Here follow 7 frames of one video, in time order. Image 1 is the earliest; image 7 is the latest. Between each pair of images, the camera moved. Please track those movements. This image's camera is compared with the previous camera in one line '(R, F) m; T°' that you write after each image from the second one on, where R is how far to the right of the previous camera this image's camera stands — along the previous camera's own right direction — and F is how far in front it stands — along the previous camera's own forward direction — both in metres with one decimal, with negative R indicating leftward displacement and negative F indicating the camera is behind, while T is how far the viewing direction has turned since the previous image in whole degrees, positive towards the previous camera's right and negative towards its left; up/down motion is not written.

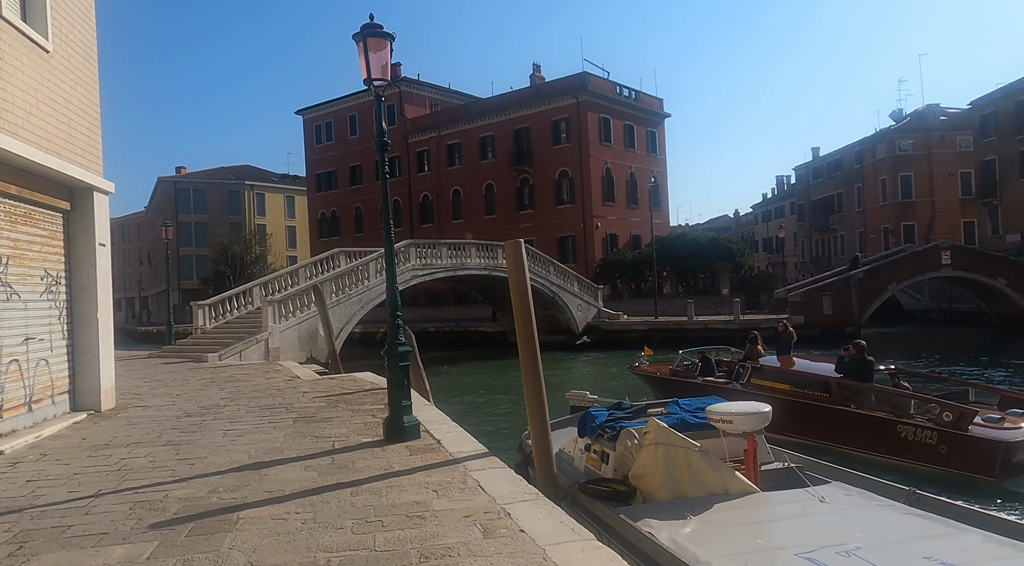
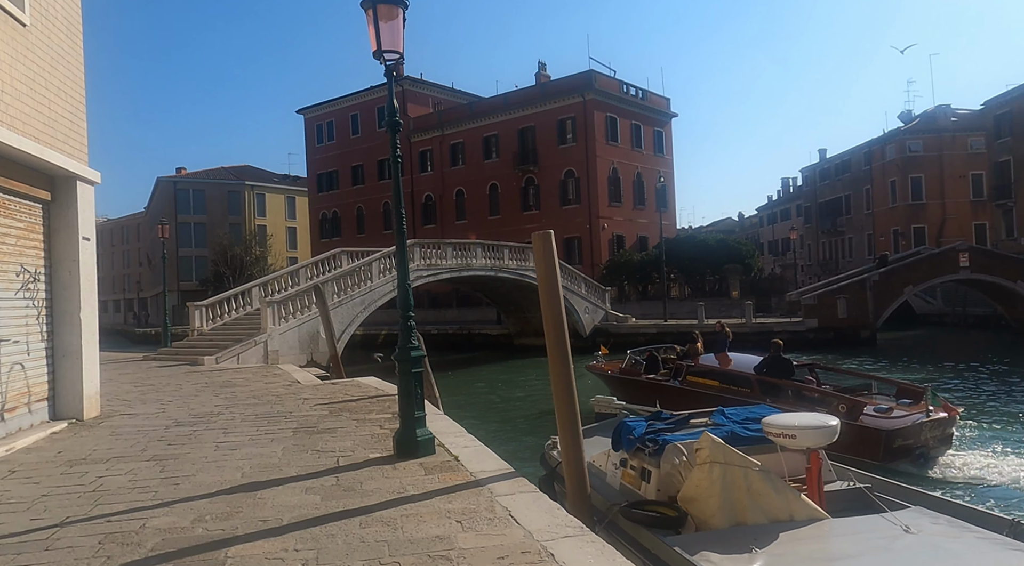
(-0.2, +0.8) m; 0°
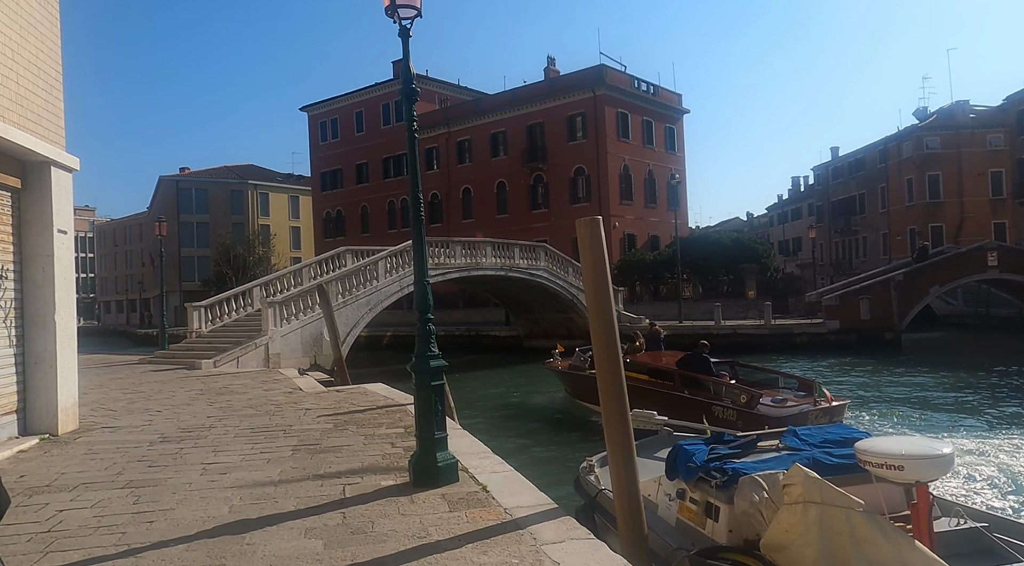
(-0.3, +1.0) m; 0°
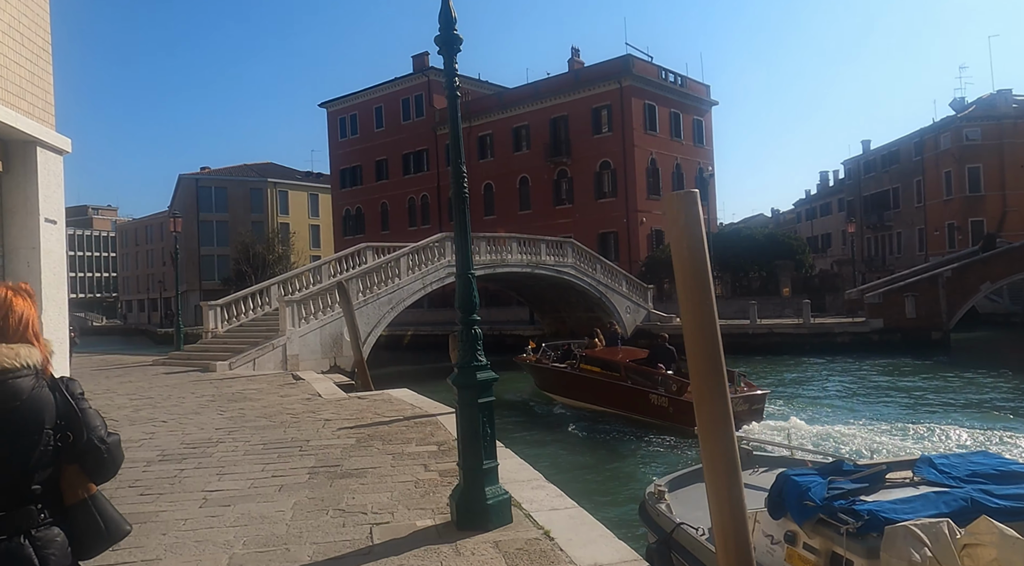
(-0.3, +1.0) m; -2°
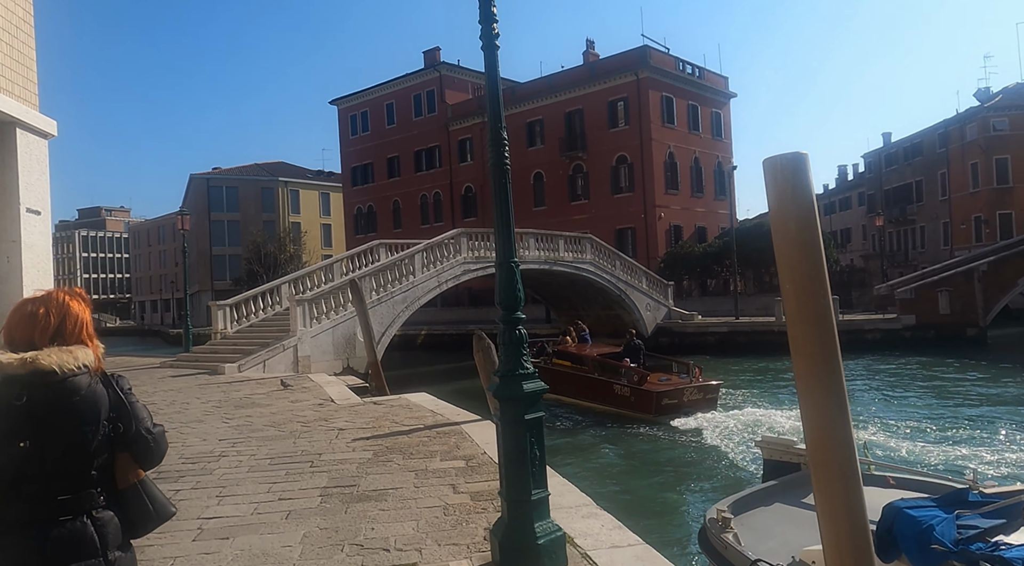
(-0.2, +0.8) m; -1°
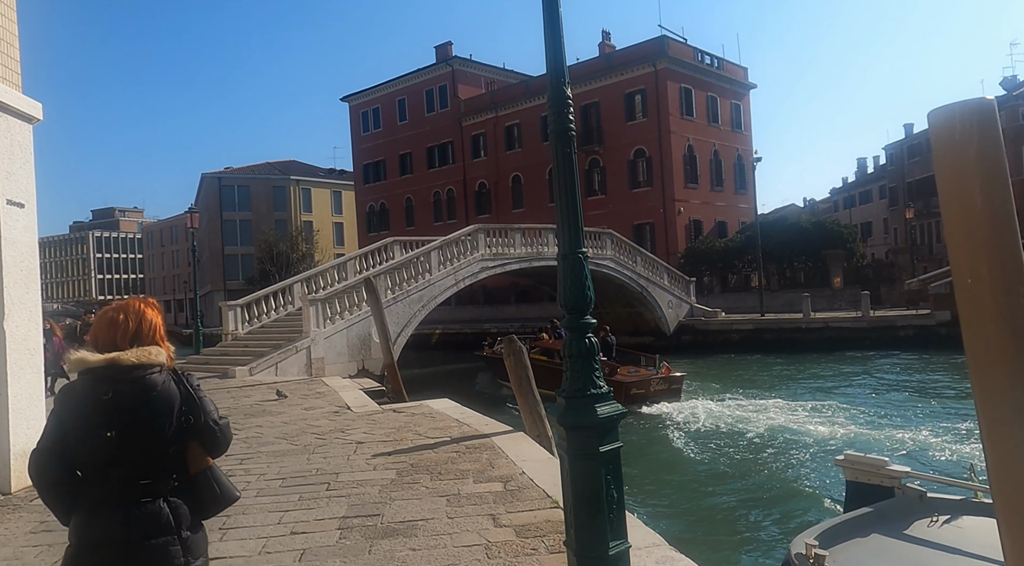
(-0.2, +0.7) m; -1°
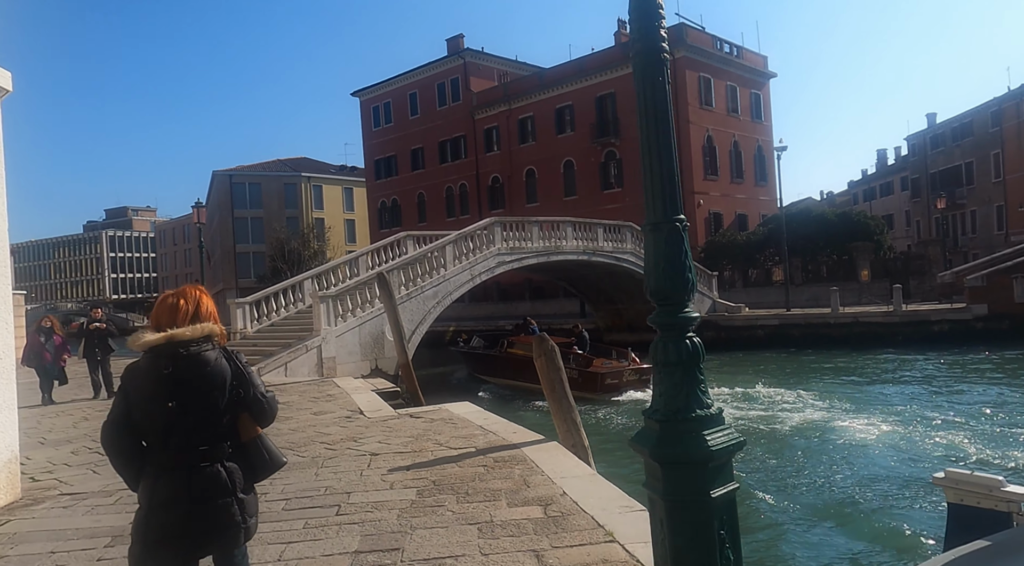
(-0.2, +0.8) m; -1°
